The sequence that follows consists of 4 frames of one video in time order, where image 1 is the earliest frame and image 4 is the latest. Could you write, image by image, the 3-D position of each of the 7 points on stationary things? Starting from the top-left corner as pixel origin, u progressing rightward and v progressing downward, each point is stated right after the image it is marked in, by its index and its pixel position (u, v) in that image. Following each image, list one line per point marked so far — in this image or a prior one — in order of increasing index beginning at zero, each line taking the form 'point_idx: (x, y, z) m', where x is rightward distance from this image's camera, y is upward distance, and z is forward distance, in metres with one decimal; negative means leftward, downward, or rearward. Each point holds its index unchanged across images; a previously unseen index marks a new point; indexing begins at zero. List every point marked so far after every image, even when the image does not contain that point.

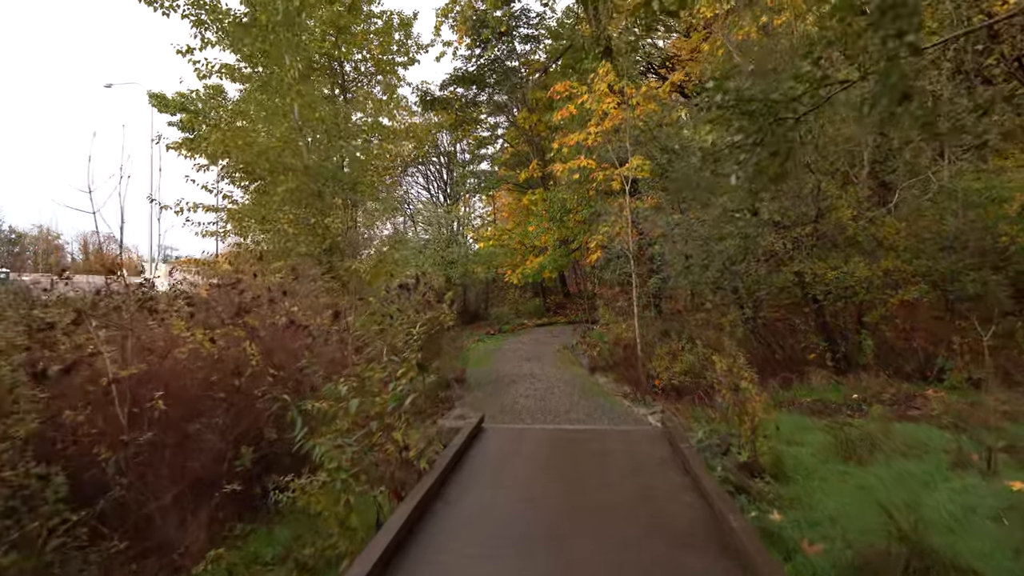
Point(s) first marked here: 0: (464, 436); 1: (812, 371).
0: (-0.4, -1.1, +6.2) m
1: (+3.8, -1.1, +11.1) m
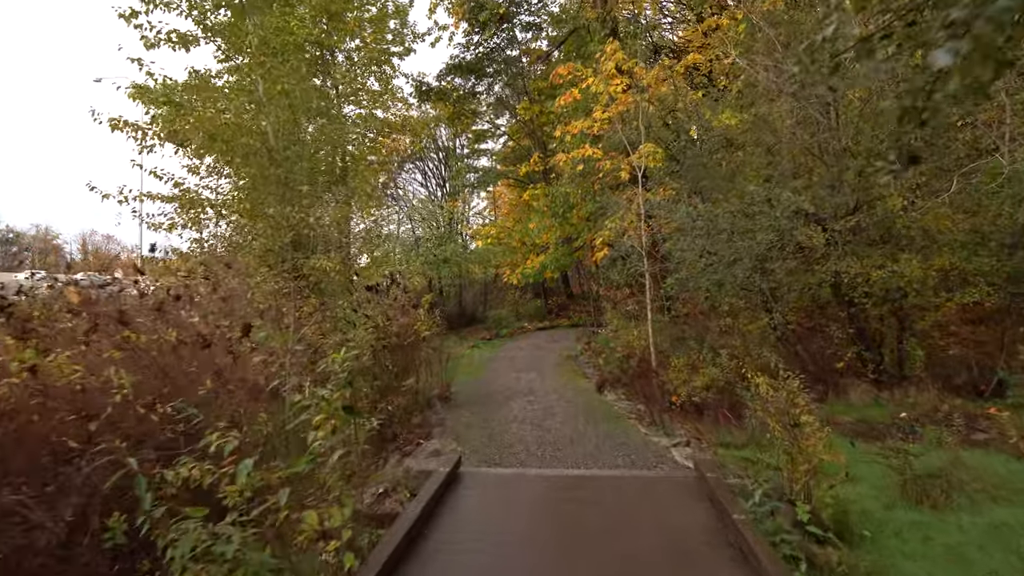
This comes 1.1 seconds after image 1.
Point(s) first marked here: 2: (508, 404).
0: (-0.4, -1.1, +4.8) m
1: (+3.8, -1.1, +9.7) m
2: (0.0, -1.1, +7.9) m
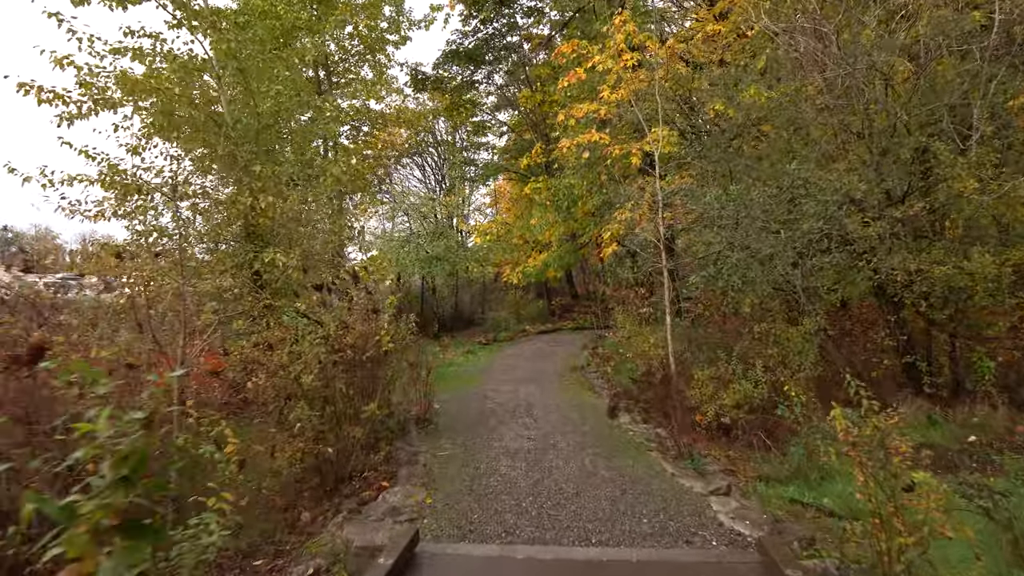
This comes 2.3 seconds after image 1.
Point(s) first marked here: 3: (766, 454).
0: (-0.5, -1.1, +3.5) m
1: (+3.8, -1.1, +8.3) m
2: (-0.1, -1.1, +6.5) m
3: (+2.0, -1.3, +6.9) m
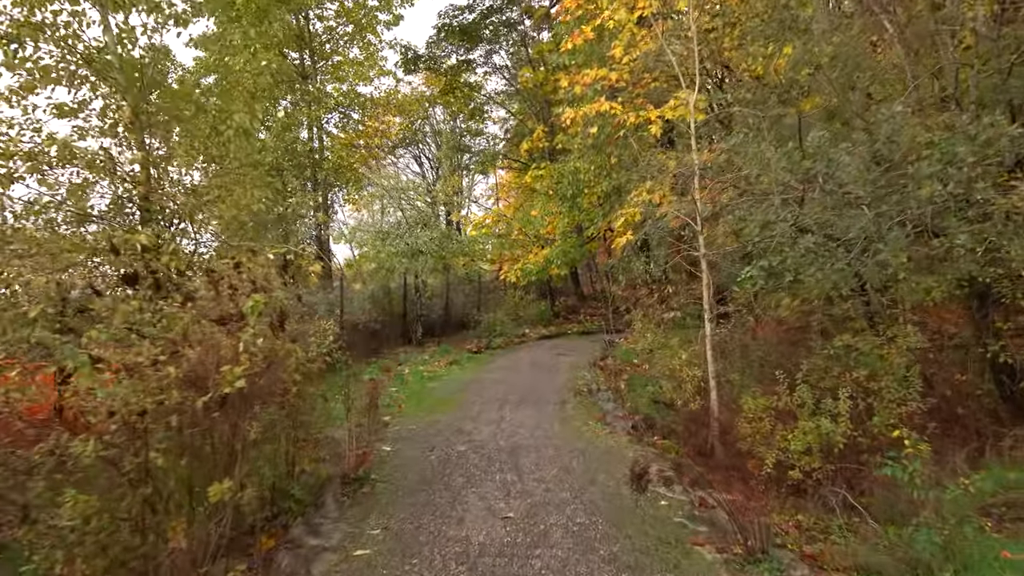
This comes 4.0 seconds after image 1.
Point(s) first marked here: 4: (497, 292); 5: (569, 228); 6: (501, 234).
0: (-0.7, -1.1, +1.3) m
1: (+3.6, -1.1, +6.1) m
2: (-0.2, -1.0, +4.4) m
3: (+1.9, -1.3, +4.8) m
4: (-0.4, -0.1, +19.7) m
5: (+1.0, +1.1, +15.4) m
6: (-0.2, +1.1, +17.2) m
